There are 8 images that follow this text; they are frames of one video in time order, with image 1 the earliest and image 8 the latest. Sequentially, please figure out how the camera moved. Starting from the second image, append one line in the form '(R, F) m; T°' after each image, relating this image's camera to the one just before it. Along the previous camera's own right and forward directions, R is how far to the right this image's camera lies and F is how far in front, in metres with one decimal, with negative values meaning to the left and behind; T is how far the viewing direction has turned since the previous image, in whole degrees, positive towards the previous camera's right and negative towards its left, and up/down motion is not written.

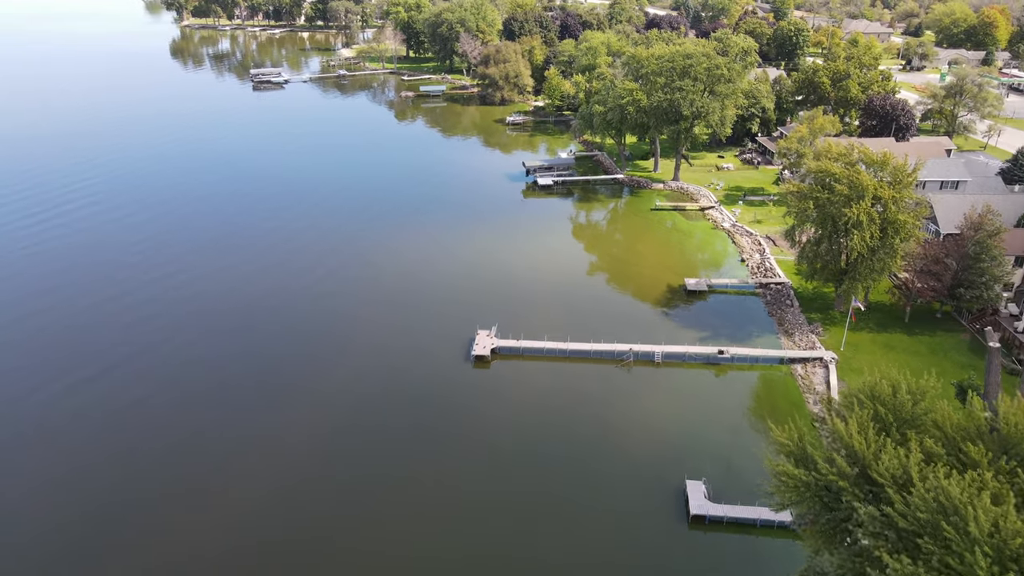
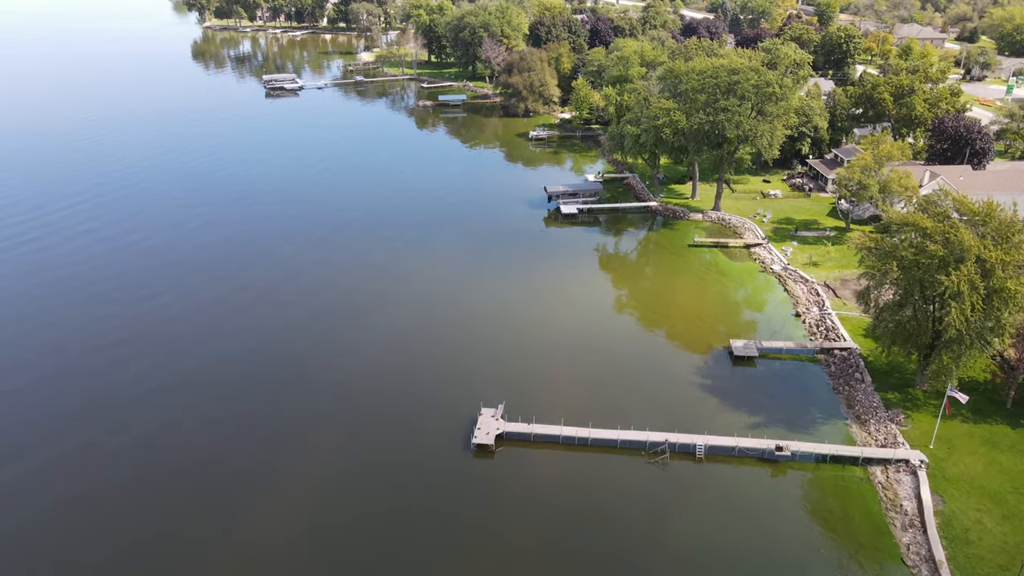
(+0.6, +6.6) m; -2°
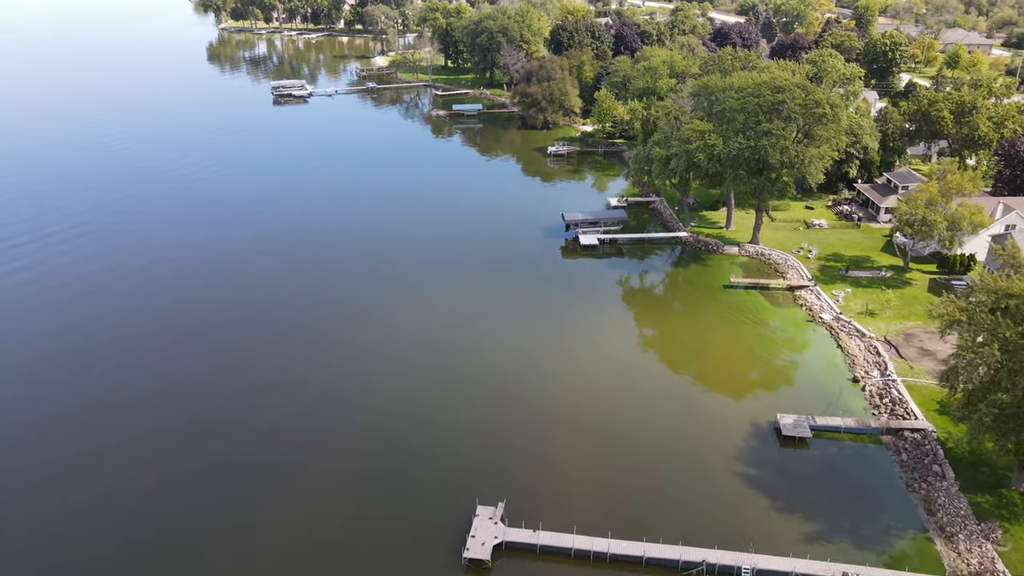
(+0.5, +5.6) m; -2°
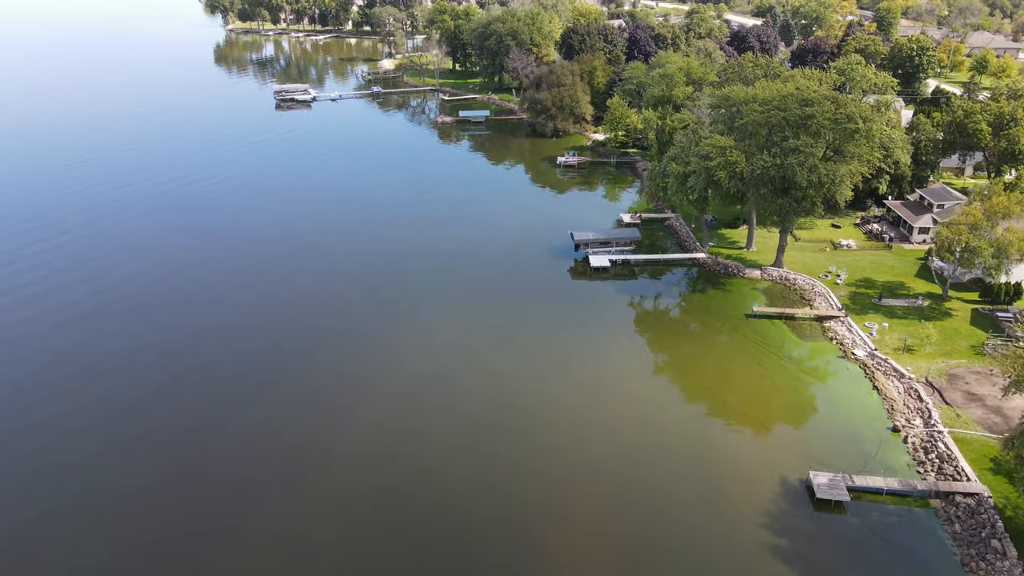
(+0.3, +3.3) m; -1°
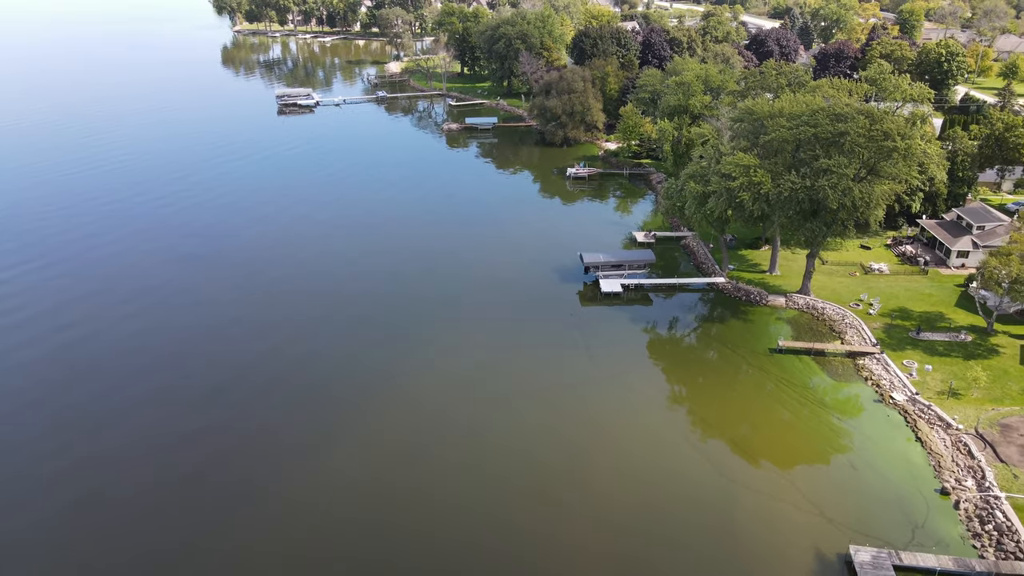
(+0.4, +3.3) m; -1°
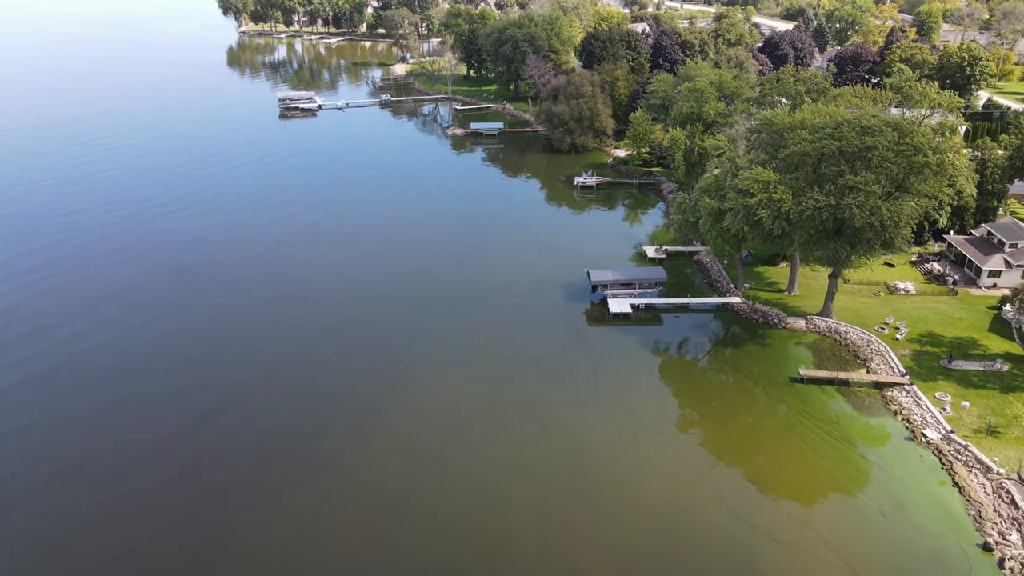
(+0.3, +2.4) m; -1°
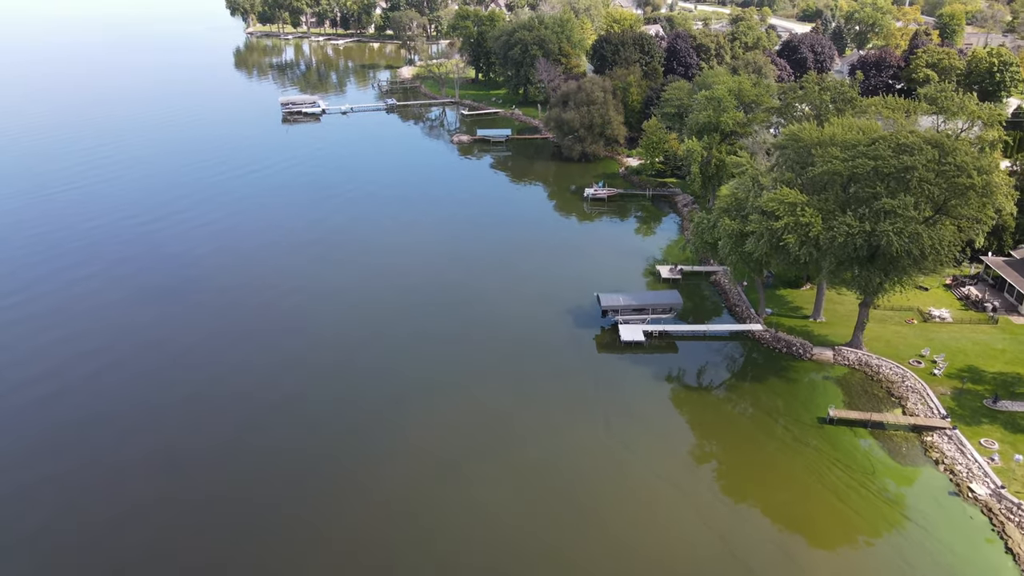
(+0.3, +2.8) m; -1°
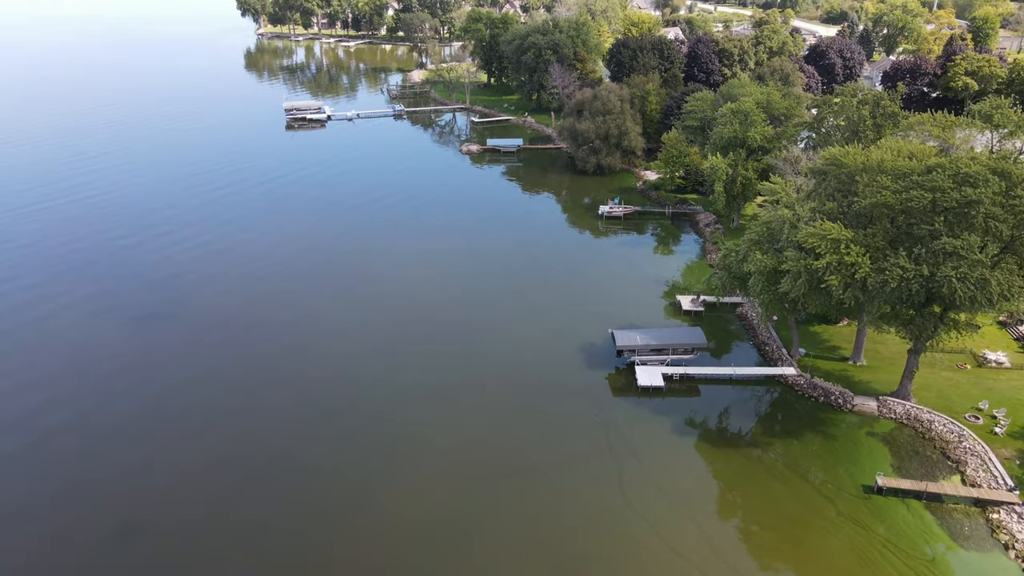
(+0.4, +3.8) m; -1°
